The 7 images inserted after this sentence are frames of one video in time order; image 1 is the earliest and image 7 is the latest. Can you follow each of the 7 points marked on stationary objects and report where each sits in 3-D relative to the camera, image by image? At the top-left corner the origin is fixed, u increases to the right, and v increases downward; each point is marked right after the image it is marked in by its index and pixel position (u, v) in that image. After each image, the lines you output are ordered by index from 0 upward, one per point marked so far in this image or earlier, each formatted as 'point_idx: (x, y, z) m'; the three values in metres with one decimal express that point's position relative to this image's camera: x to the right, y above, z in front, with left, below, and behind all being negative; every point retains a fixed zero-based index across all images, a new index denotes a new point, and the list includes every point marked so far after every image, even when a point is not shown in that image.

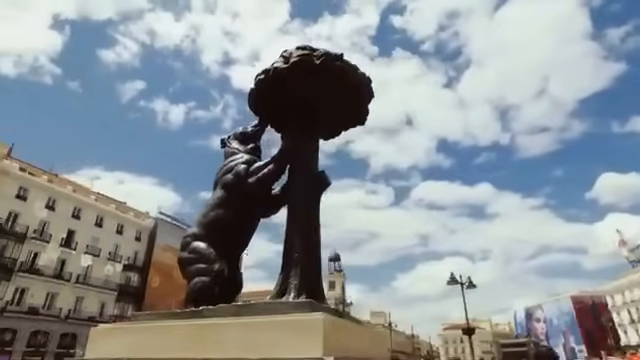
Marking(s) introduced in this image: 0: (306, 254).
0: (-0.1, -0.5, +3.0) m
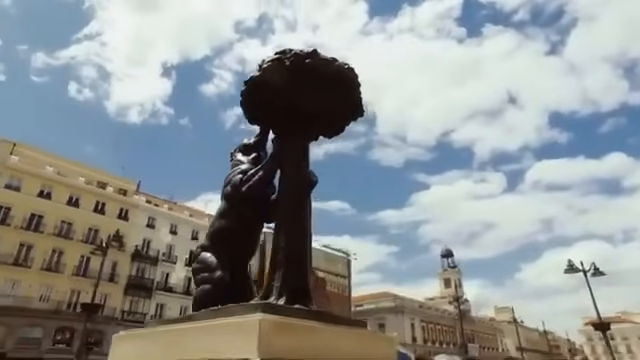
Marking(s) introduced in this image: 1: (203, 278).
0: (-0.2, -0.6, +3.0) m
1: (-0.9, -0.8, +3.3) m
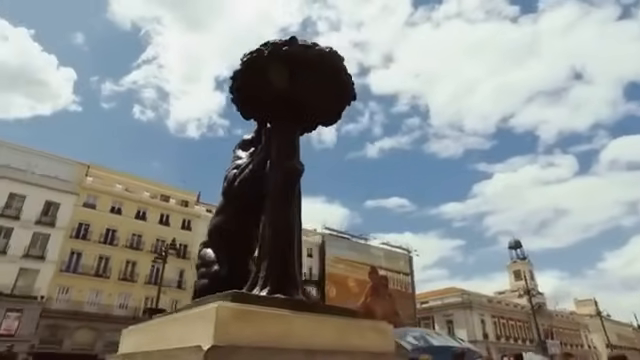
0: (-0.3, -0.5, +2.9) m
1: (-1.0, -0.8, +3.4) m
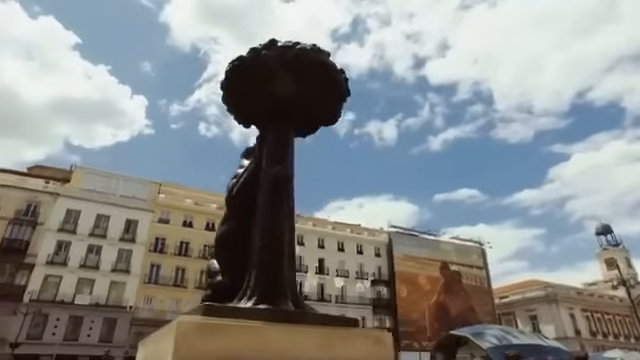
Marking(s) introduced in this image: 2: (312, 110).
0: (-0.4, -0.5, +2.9) m
1: (-0.9, -0.9, +3.4) m
2: (-0.1, +0.6, +3.5) m
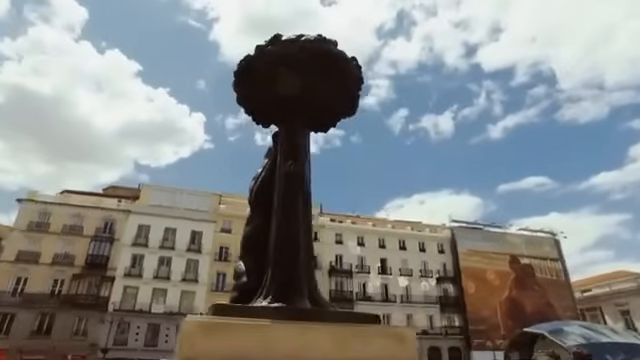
0: (-0.3, -0.5, +2.8) m
1: (-0.7, -0.9, +3.4) m
2: (0.0, +0.7, +3.4) m
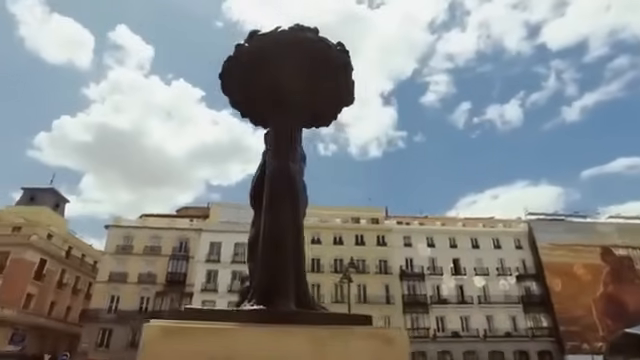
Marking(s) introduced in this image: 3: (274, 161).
0: (-0.4, -0.5, +2.7) m
1: (-0.6, -0.9, +3.4) m
2: (-0.1, +0.7, +3.3) m
3: (-0.3, +0.1, +3.1) m
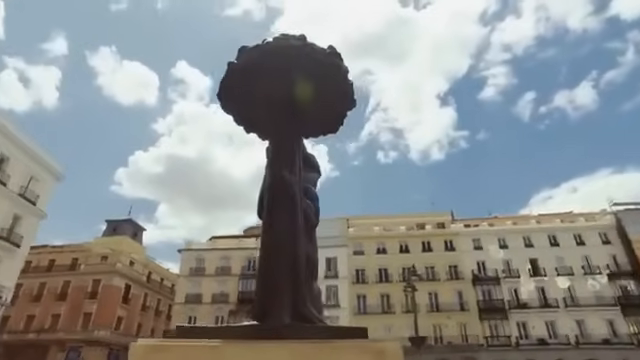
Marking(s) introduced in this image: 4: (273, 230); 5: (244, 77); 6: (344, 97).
0: (-0.4, -0.6, +2.7) m
1: (-0.5, -1.0, +3.3) m
2: (-0.1, +0.6, +3.3) m
3: (-0.4, 0.0, +3.0) m
4: (-0.3, -0.3, +2.8) m
5: (-0.6, +0.8, +3.3) m
6: (+0.2, +0.6, +3.3) m
